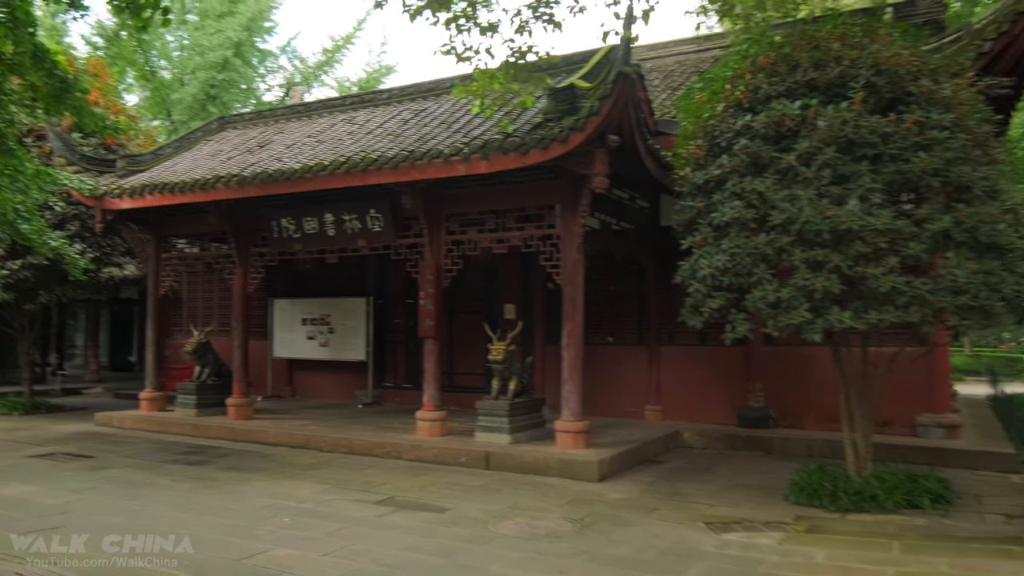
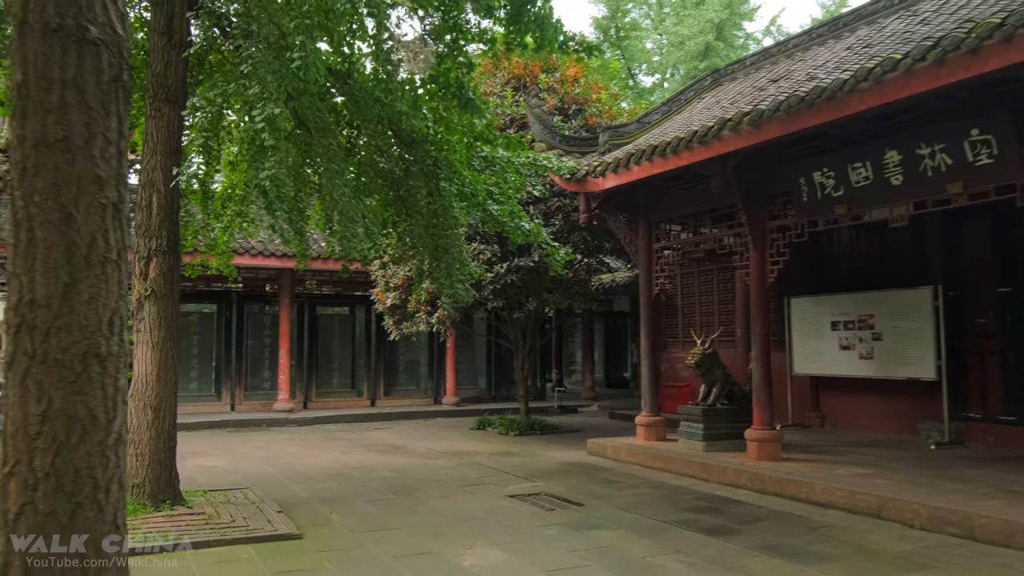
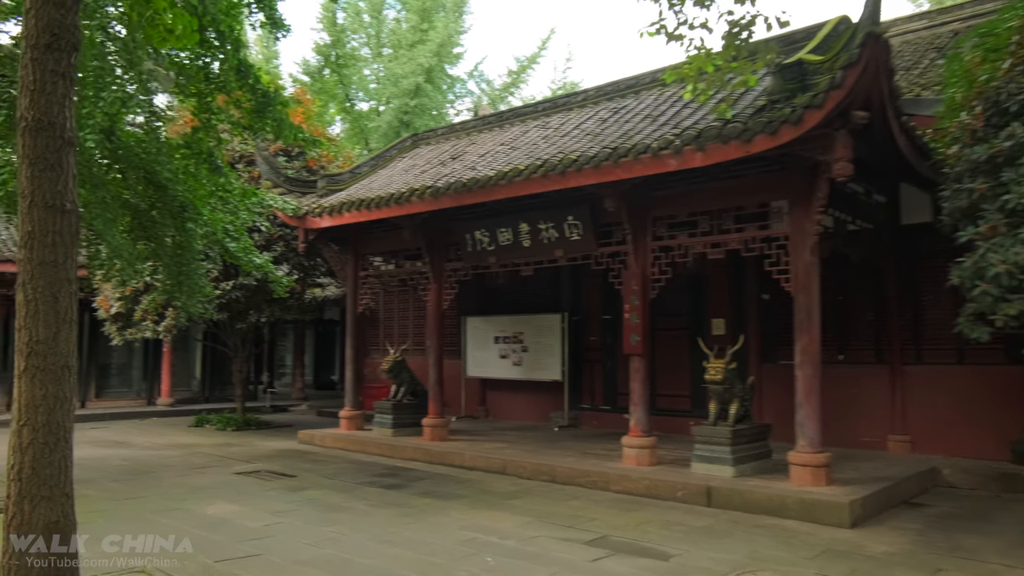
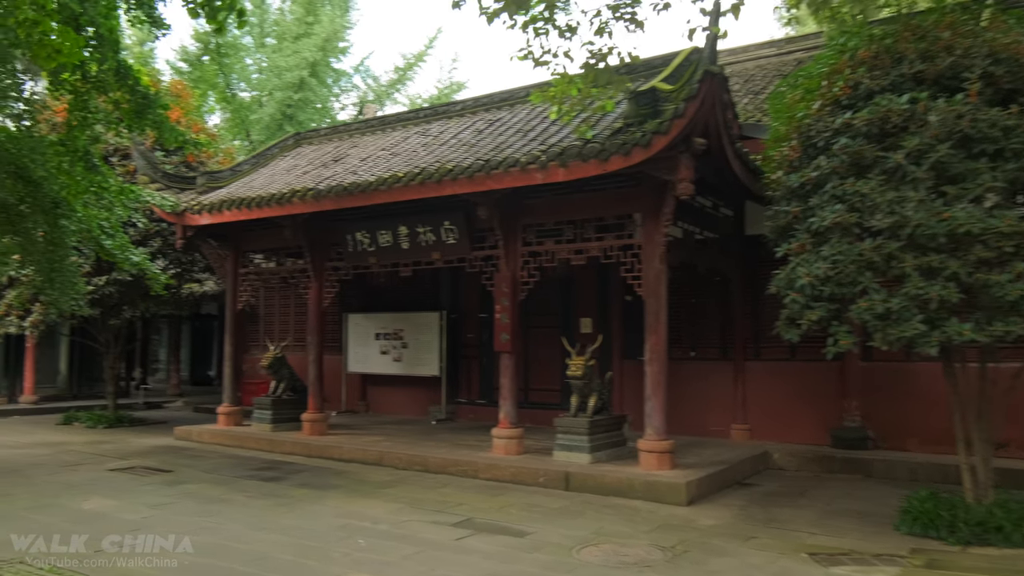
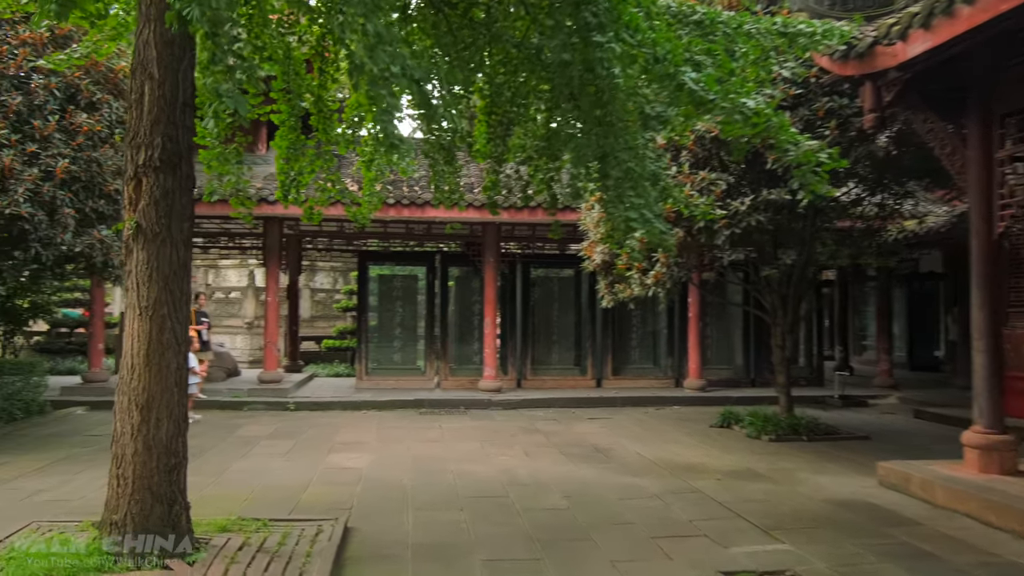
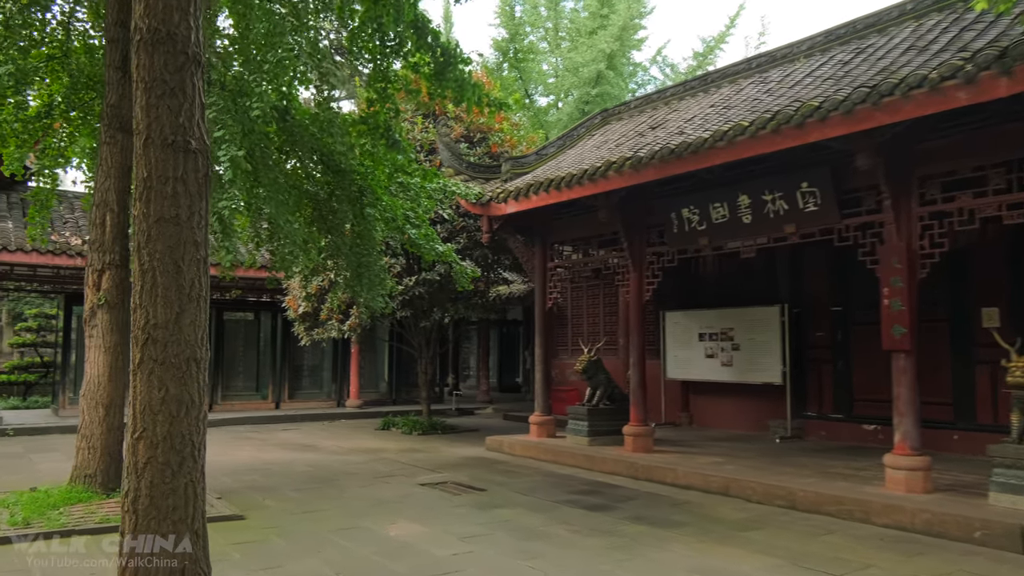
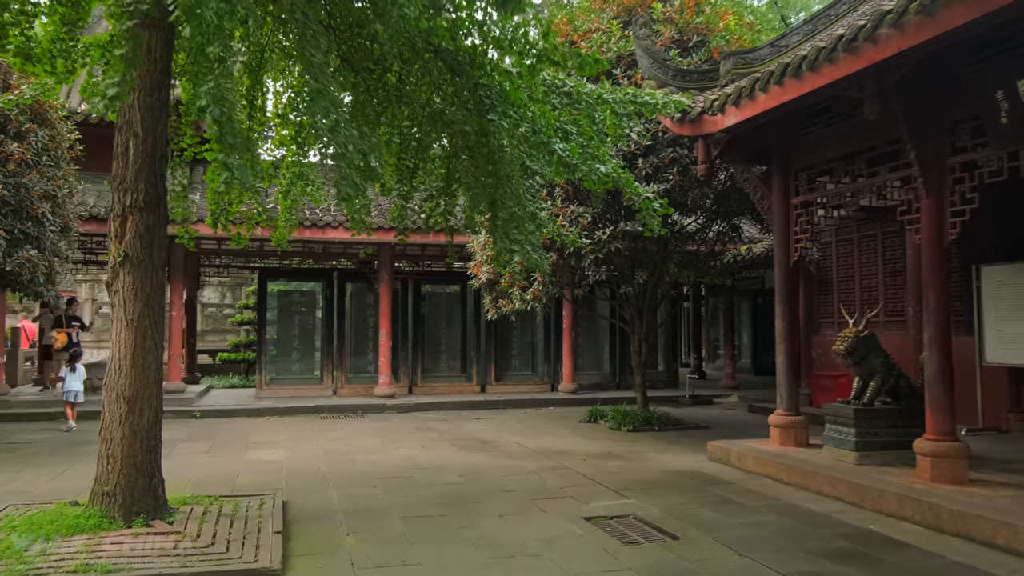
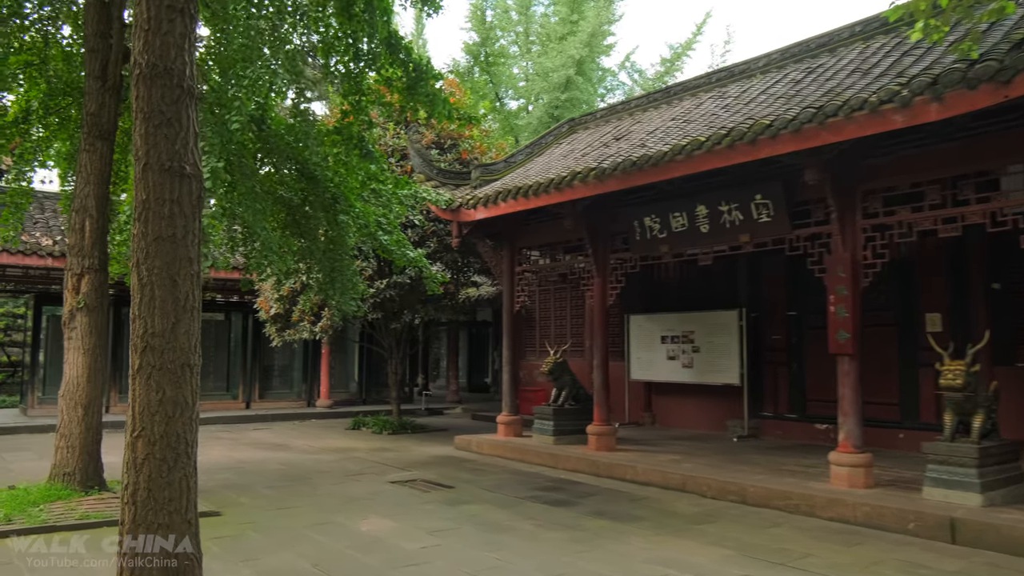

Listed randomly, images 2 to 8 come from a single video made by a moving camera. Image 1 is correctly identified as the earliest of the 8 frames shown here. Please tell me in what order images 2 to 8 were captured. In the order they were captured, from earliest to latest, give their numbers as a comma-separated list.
4, 3, 8, 6, 2, 7, 5
